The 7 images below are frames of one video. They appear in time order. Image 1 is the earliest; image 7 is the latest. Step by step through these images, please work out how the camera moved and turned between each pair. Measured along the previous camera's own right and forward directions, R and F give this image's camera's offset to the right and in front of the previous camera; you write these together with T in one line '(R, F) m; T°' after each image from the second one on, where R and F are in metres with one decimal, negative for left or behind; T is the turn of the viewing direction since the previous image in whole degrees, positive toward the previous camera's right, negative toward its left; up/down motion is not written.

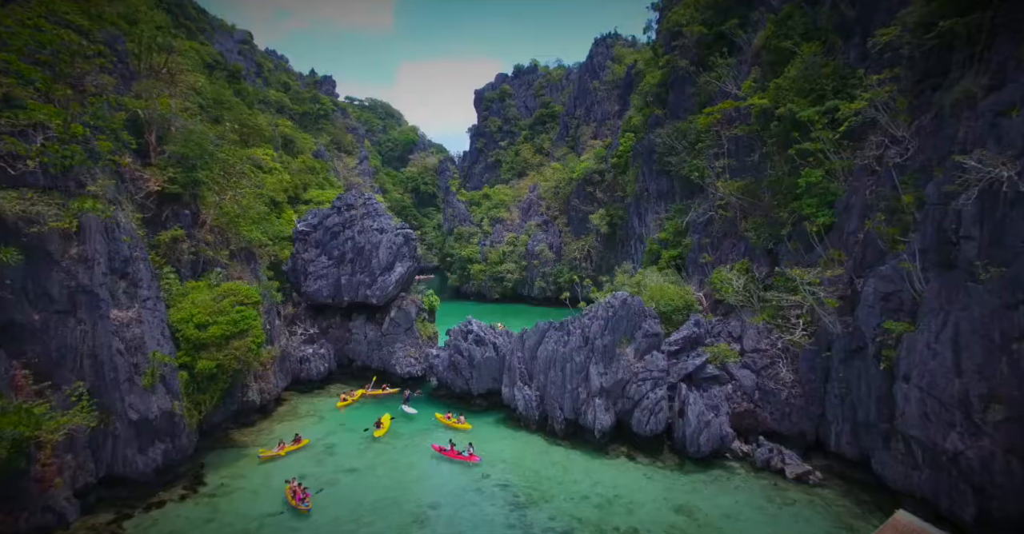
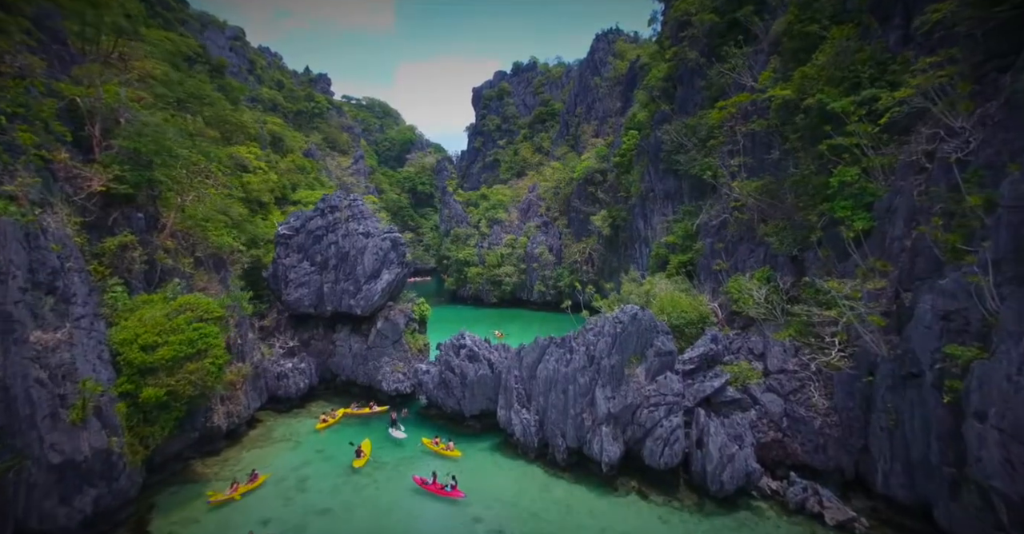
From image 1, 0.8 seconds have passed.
(+0.1, +1.5) m; 0°
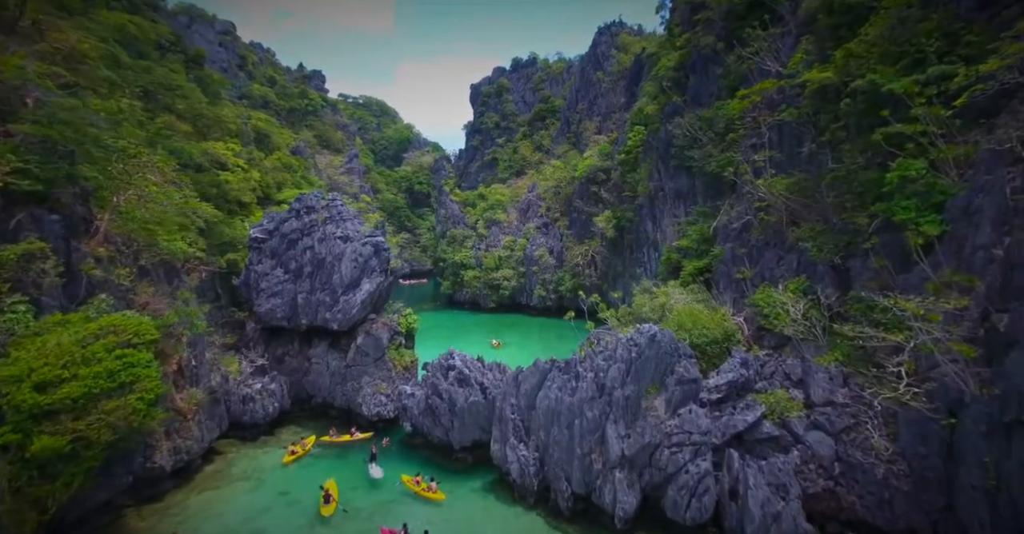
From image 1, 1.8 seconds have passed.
(+0.1, +2.0) m; 0°
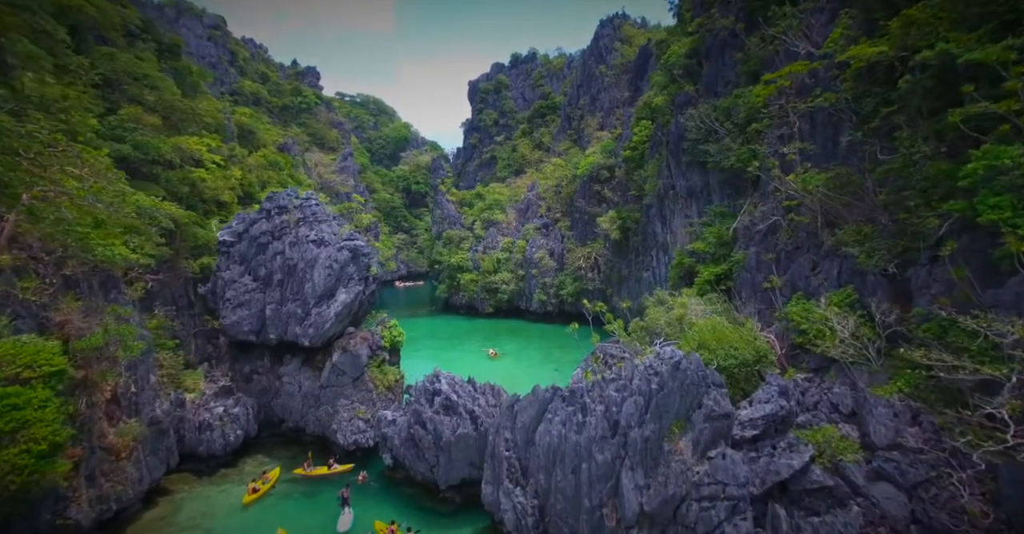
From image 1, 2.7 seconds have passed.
(+0.1, +1.9) m; 0°
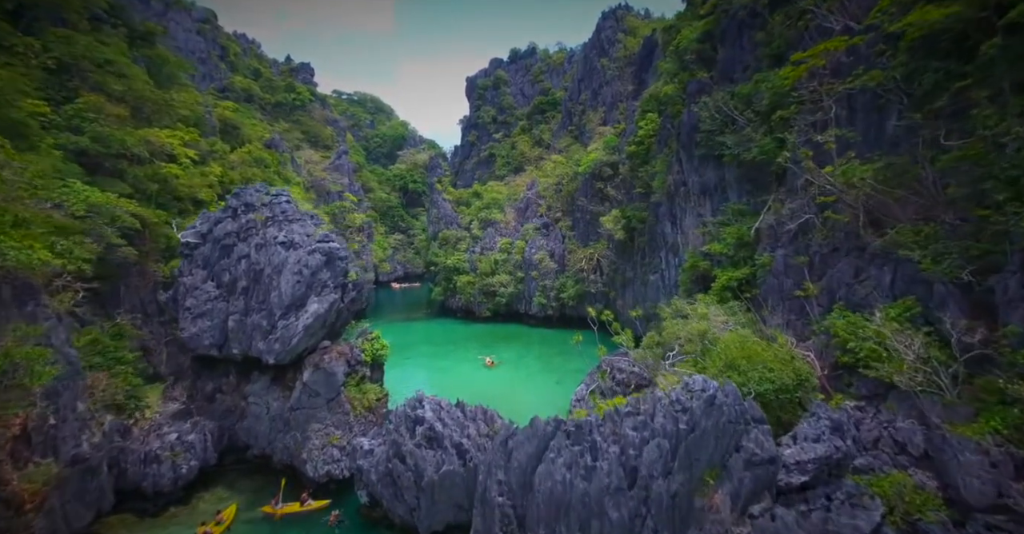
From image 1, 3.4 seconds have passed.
(+0.1, +1.8) m; 0°
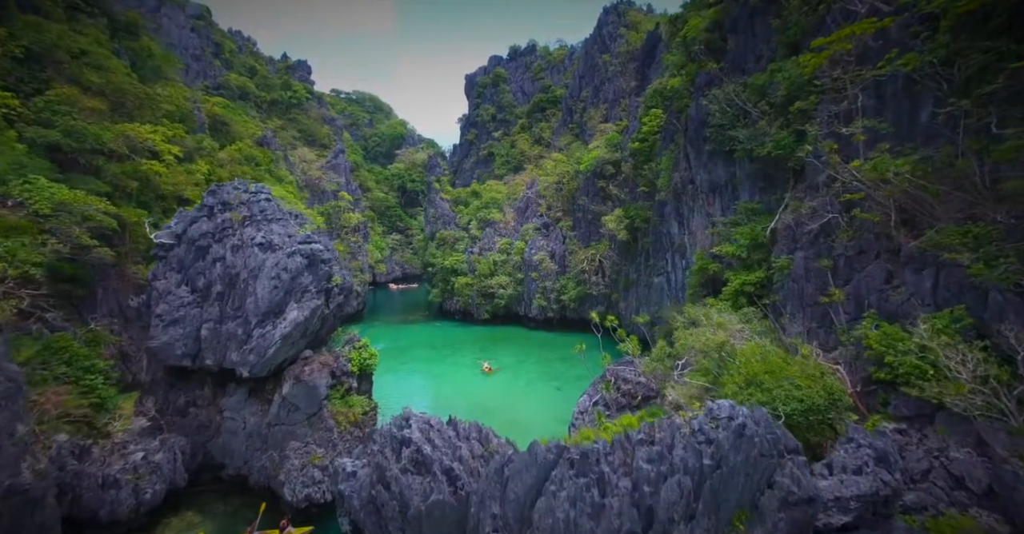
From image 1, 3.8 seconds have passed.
(+0.1, +1.0) m; 0°
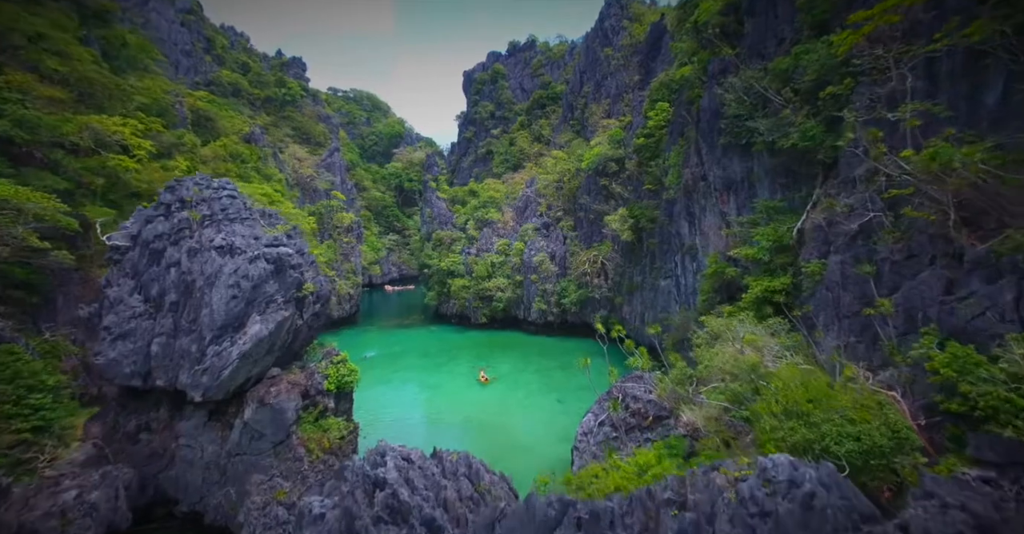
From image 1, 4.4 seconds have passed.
(+0.1, +1.5) m; 0°
